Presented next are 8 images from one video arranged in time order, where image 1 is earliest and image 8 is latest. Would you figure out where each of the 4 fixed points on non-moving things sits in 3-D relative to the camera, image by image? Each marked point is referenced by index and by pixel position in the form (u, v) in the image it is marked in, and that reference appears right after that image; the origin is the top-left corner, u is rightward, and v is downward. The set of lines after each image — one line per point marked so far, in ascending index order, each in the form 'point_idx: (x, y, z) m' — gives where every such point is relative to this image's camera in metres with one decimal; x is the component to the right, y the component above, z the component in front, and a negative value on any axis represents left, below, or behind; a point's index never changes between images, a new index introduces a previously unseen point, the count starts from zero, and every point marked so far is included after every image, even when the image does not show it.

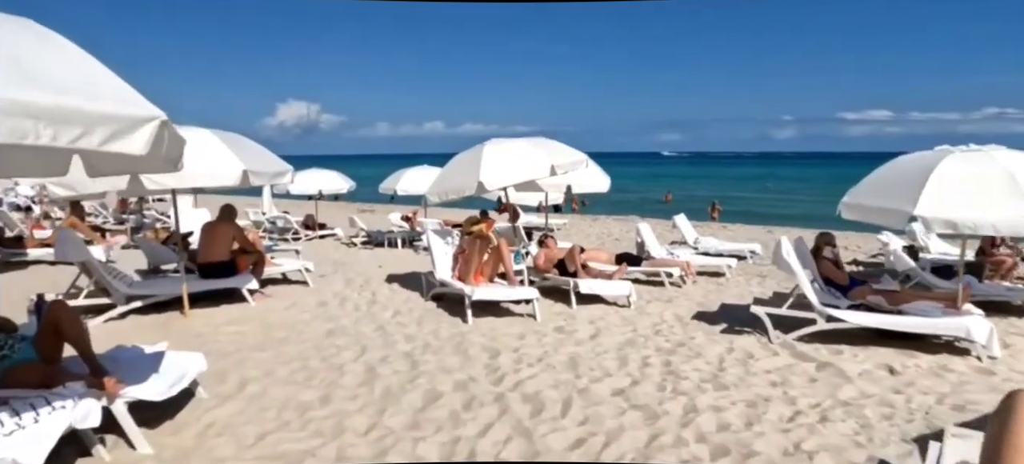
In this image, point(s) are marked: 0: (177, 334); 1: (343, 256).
0: (-2.9, -0.9, +5.4) m
1: (-3.2, -0.5, +11.8) m
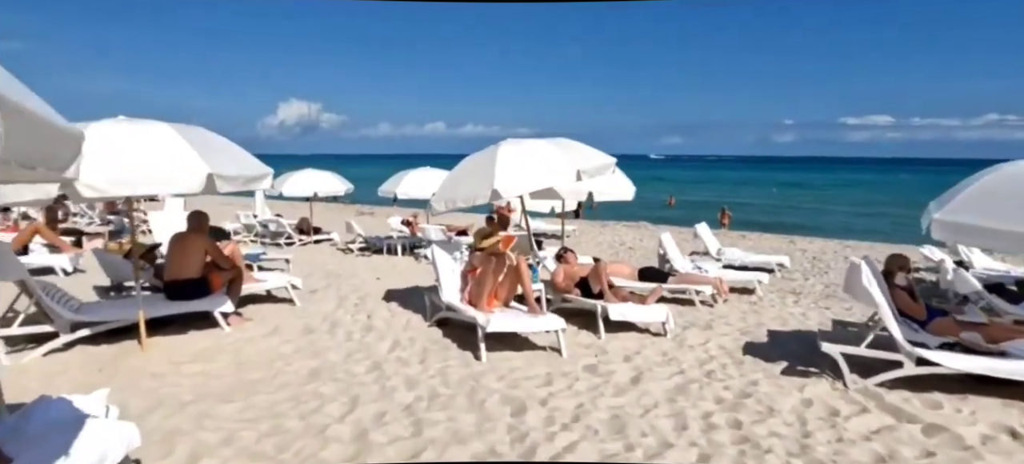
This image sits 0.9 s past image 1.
0: (-2.8, -1.0, +4.4) m
1: (-3.1, -0.6, +10.8) m
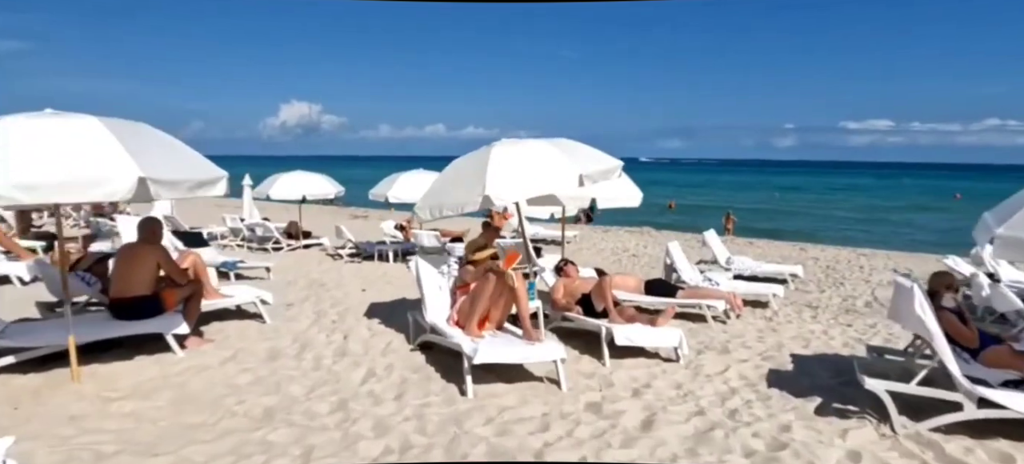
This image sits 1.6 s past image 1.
0: (-2.8, -1.1, +3.7) m
1: (-3.1, -0.7, +10.1) m
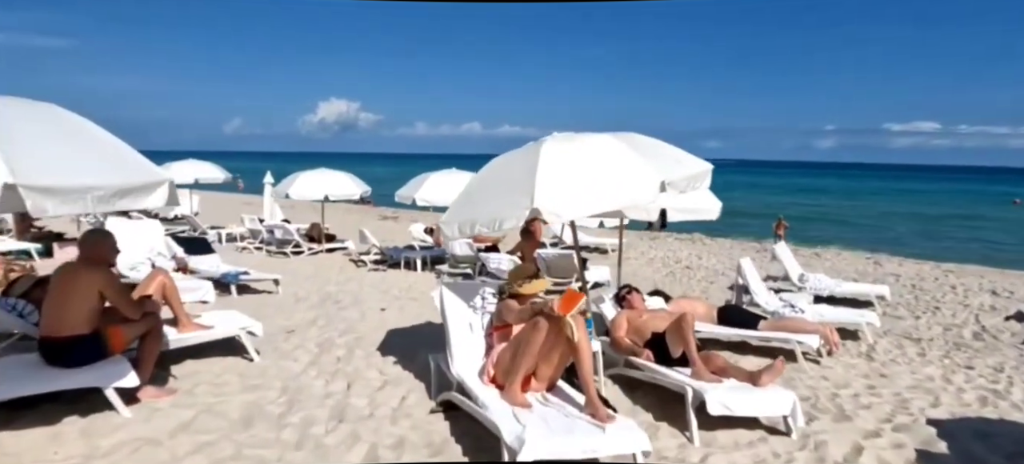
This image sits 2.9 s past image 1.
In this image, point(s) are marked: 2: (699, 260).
0: (-2.6, -1.2, +2.6) m
1: (-2.5, -0.8, +8.9) m
2: (+4.2, -0.6, +13.7) m
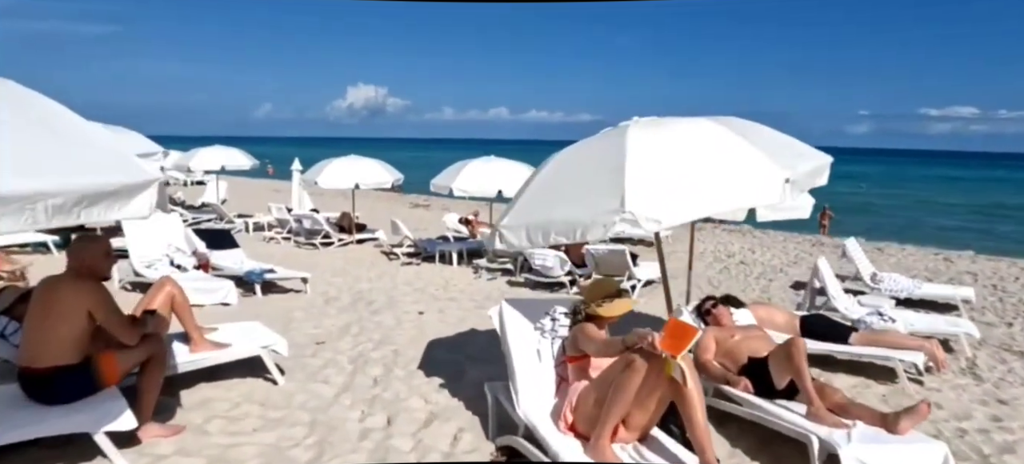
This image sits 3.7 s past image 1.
0: (-2.2, -1.3, +1.9) m
1: (-1.9, -0.7, +8.3) m
2: (+5.0, -0.5, +12.7) m
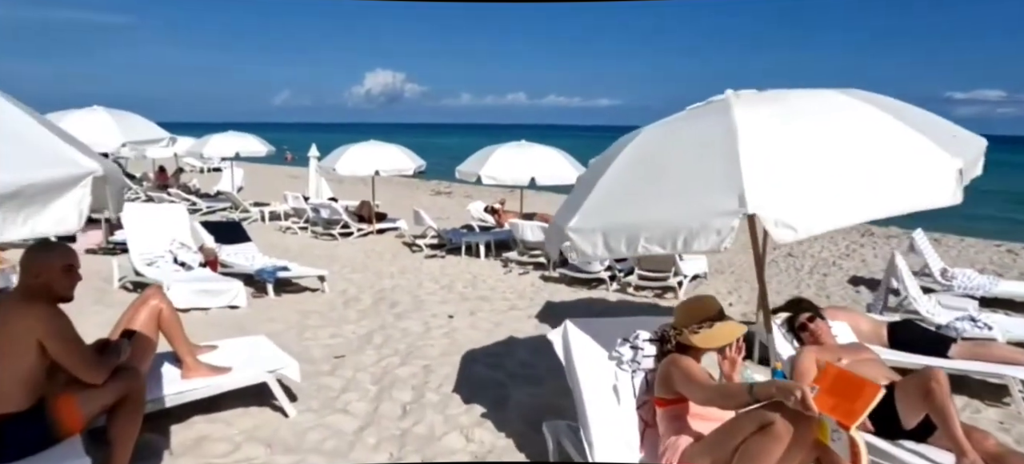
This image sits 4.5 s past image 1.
0: (-2.0, -1.3, +1.2) m
1: (-1.4, -0.6, +7.6) m
2: (+5.6, -0.3, +11.8) m
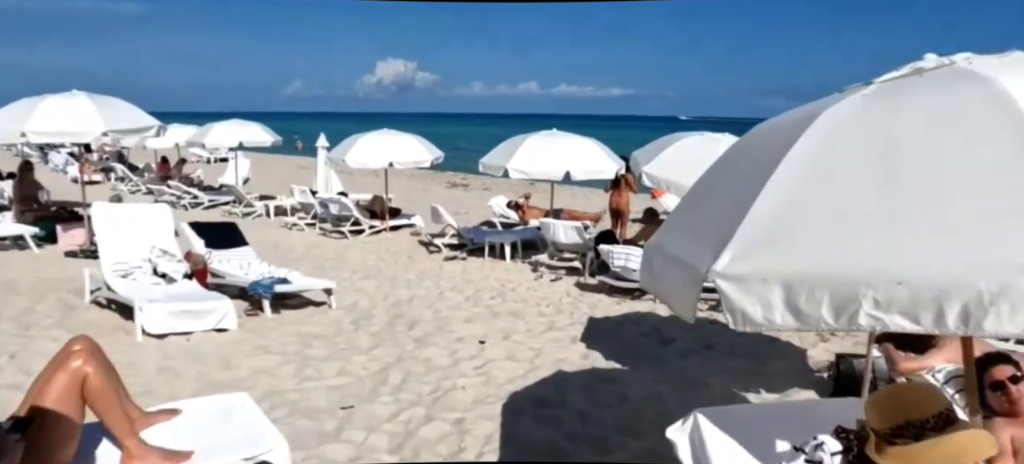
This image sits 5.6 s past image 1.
0: (-1.7, -1.5, +0.3) m
1: (-1.0, -0.7, +6.6) m
2: (+6.0, -0.3, +10.7) m
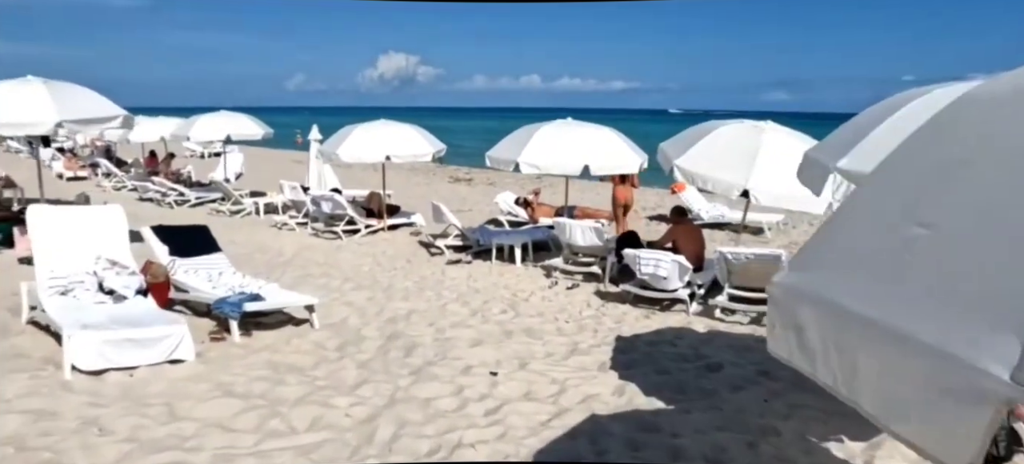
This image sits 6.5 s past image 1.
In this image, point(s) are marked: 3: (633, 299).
0: (-1.6, -1.6, -0.6) m
1: (-0.9, -0.7, +5.7) m
2: (+6.2, -0.2, +9.8) m
3: (+1.3, -0.7, +6.6) m
